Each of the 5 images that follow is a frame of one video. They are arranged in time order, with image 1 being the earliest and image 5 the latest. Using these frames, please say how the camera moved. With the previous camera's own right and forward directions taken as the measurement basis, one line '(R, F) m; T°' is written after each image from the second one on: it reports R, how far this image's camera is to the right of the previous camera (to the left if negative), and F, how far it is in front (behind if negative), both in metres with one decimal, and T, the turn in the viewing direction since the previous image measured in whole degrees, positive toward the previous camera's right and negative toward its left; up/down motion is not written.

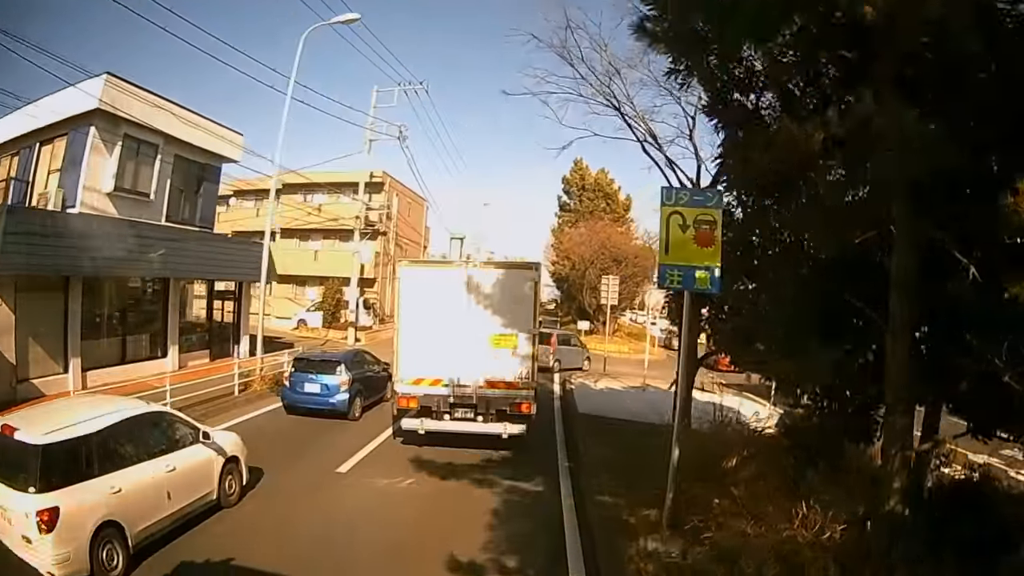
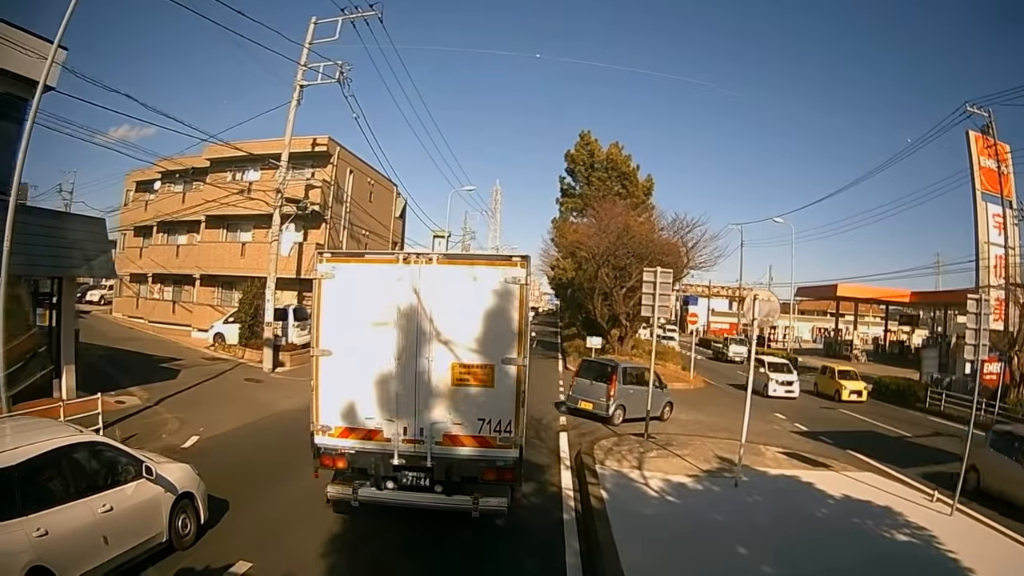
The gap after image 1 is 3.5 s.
(+0.4, +7.1) m; 0°
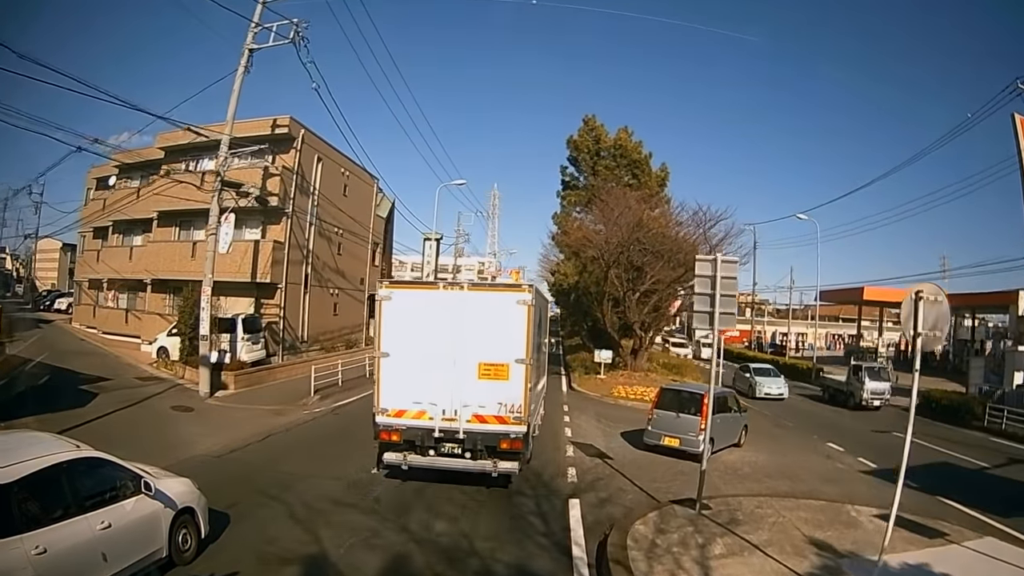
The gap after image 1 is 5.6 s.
(+0.1, +3.1) m; 0°
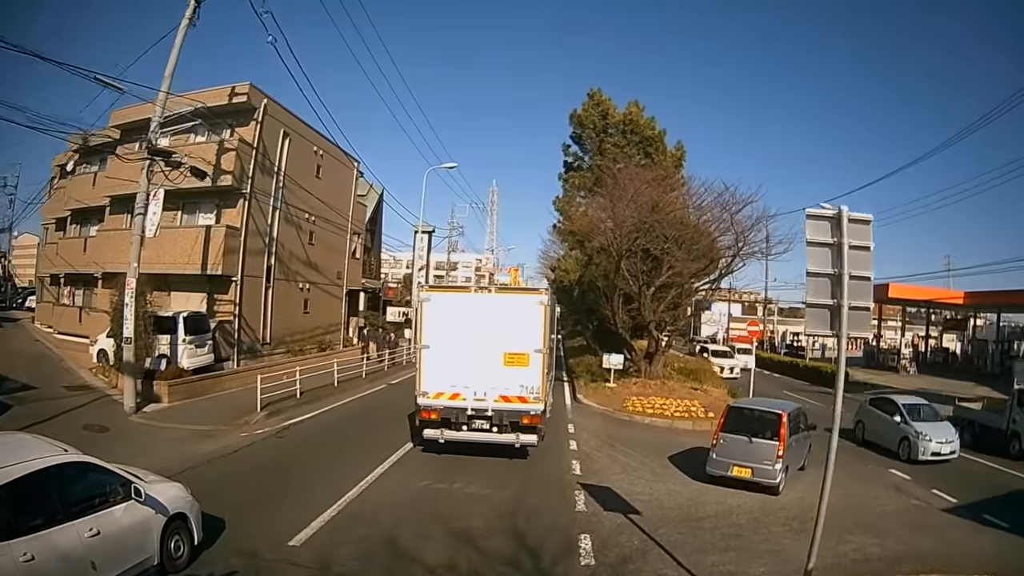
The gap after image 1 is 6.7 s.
(+0.1, +2.4) m; 0°
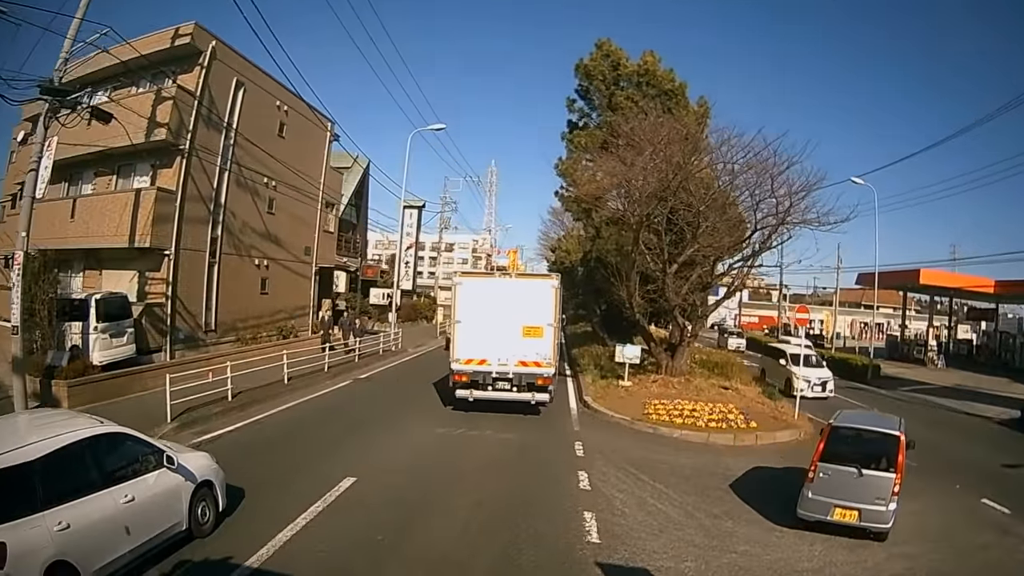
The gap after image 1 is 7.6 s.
(+0.1, +2.5) m; 0°
